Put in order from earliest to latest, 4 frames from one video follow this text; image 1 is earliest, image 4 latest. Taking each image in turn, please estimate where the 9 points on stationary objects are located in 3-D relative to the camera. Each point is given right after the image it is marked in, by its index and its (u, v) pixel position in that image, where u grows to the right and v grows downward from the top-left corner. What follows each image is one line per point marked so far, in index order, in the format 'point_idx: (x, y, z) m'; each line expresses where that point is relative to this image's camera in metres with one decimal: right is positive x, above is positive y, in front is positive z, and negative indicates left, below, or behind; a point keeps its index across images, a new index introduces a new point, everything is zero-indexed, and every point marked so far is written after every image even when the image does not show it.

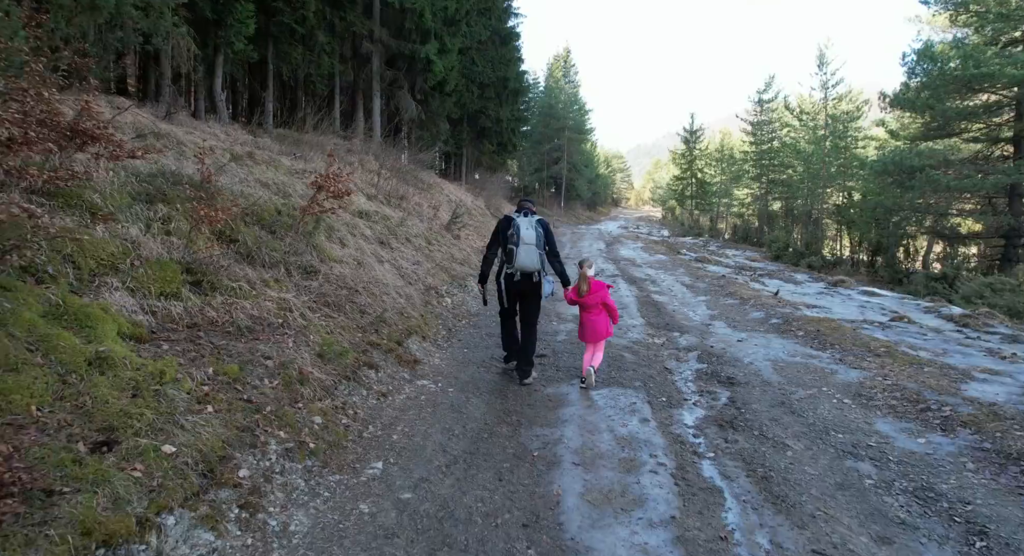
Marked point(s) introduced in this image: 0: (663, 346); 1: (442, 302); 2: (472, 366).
0: (+1.8, -0.8, +7.6) m
1: (-1.0, -0.3, +9.0) m
2: (-0.4, -0.9, +6.6) m
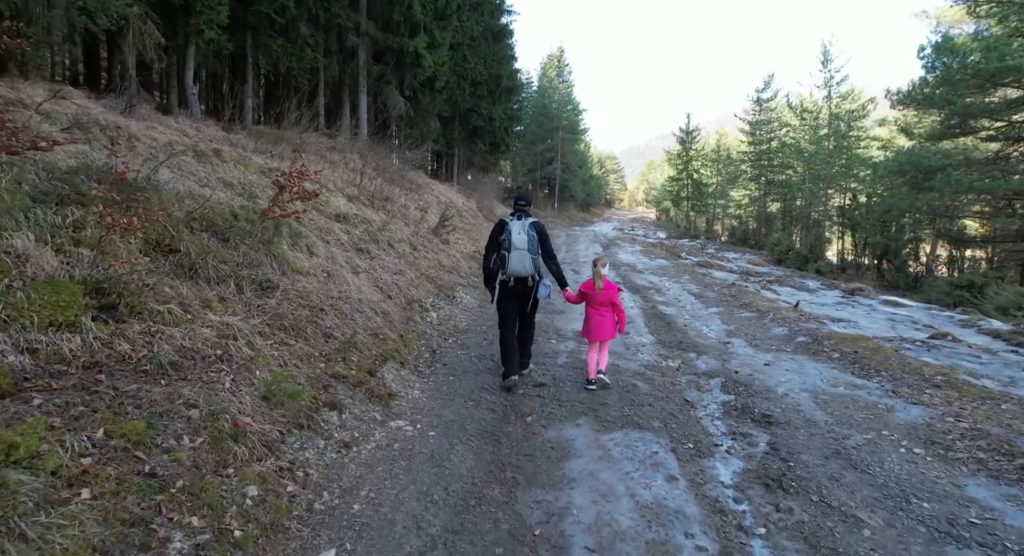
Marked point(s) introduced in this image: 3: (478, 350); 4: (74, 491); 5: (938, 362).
0: (+1.8, -1.0, +6.6) m
1: (-1.1, -0.5, +8.0) m
2: (-0.5, -1.1, +5.6) m
3: (-0.4, -0.8, +7.2) m
4: (-1.9, -0.9, +2.8) m
5: (+4.3, -0.8, +6.3) m
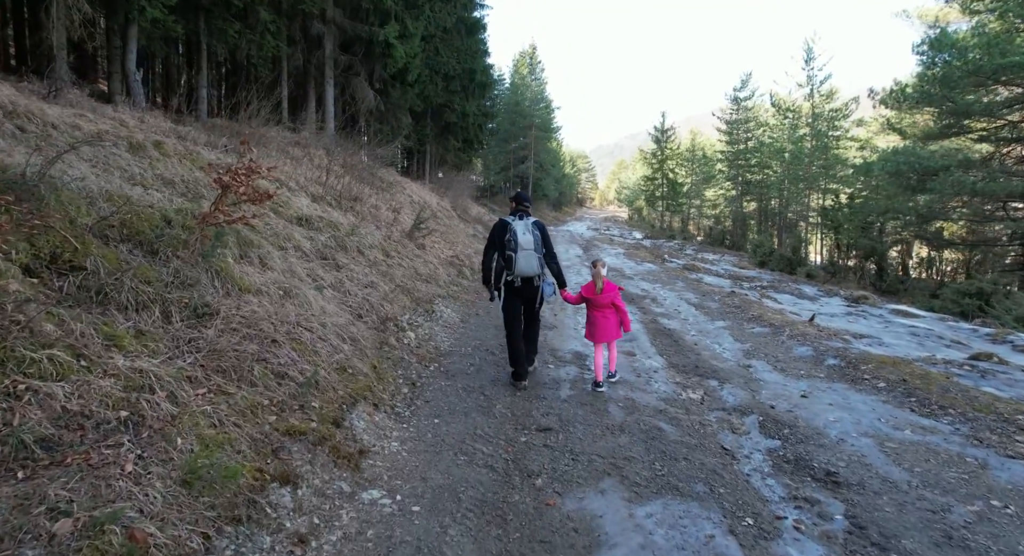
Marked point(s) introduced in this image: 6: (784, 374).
0: (+1.7, -1.1, +5.6) m
1: (-1.2, -0.7, +6.8) m
2: (-0.5, -1.2, +4.5) m
3: (-0.5, -1.0, +6.1) m
4: (-1.8, -1.1, +1.6) m
5: (+4.3, -1.0, +5.4) m
6: (+2.9, -1.0, +6.6) m
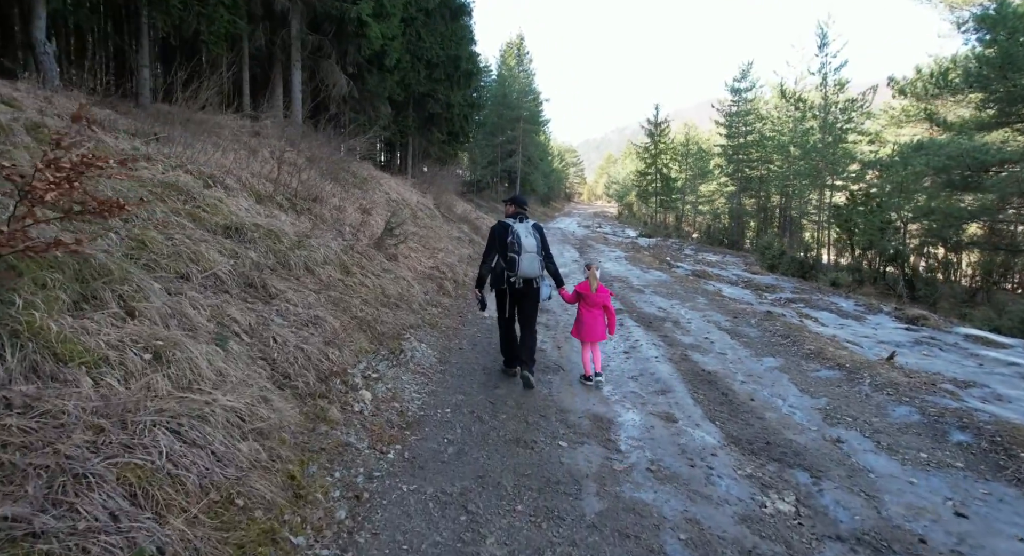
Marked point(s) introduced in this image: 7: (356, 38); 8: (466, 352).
0: (+1.7, -1.5, +3.6) m
1: (-1.2, -1.0, +4.7) m
2: (-0.5, -1.6, +2.4) m
3: (-0.5, -1.3, +4.1) m
4: (-1.7, -1.5, -0.5) m
5: (+4.2, -1.3, +3.5) m
6: (+2.8, -1.3, +4.6) m
7: (-4.6, +7.0, +18.3) m
8: (-0.6, -0.9, +7.5) m
